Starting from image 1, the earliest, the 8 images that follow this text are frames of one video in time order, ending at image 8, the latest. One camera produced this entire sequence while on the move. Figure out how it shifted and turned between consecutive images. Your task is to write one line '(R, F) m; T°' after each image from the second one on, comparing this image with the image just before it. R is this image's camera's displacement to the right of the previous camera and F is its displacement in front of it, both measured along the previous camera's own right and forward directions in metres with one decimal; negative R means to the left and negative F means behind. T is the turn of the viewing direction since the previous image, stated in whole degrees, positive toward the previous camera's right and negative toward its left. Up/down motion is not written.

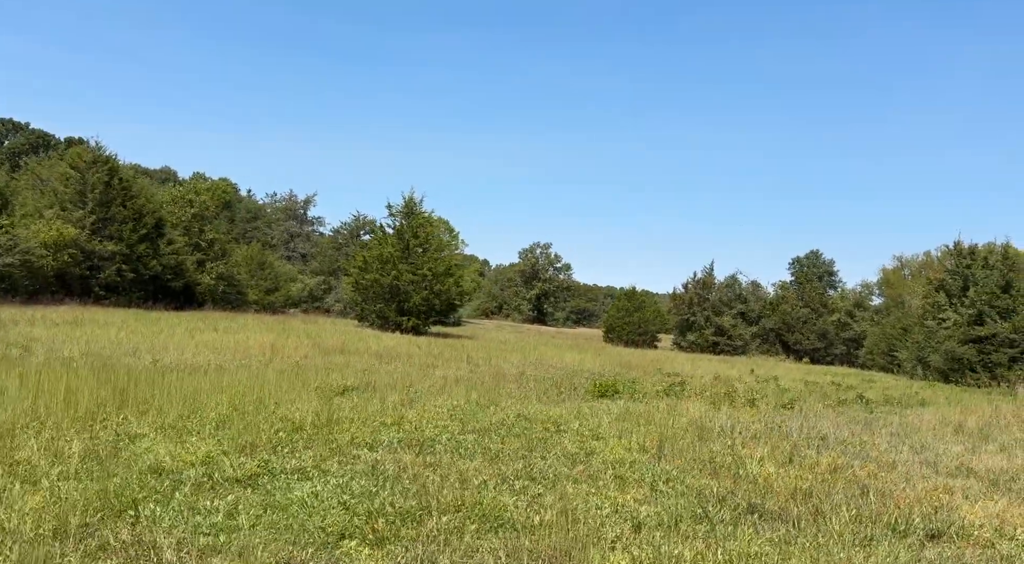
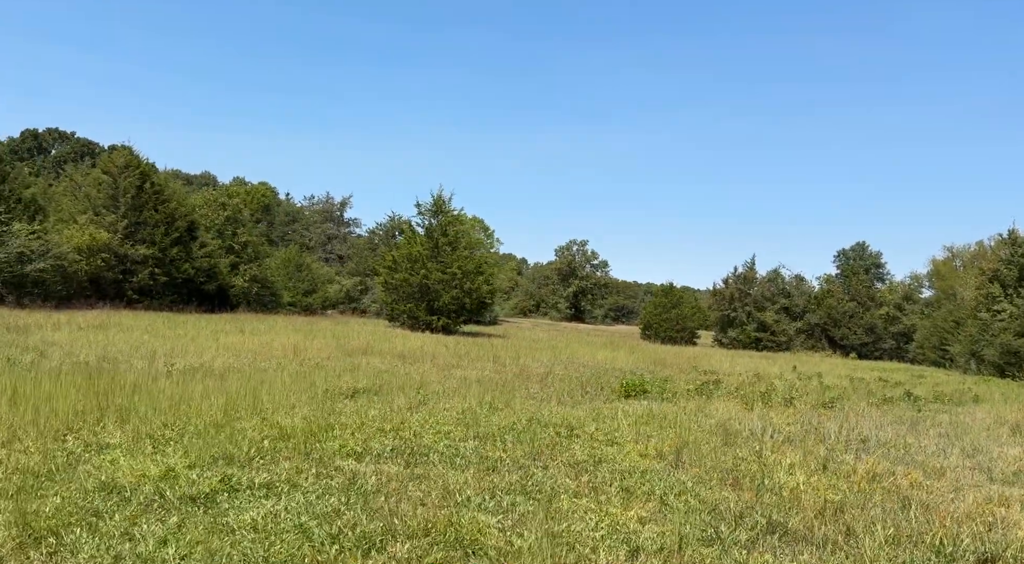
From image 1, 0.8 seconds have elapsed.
(+0.4, +0.6) m; -3°
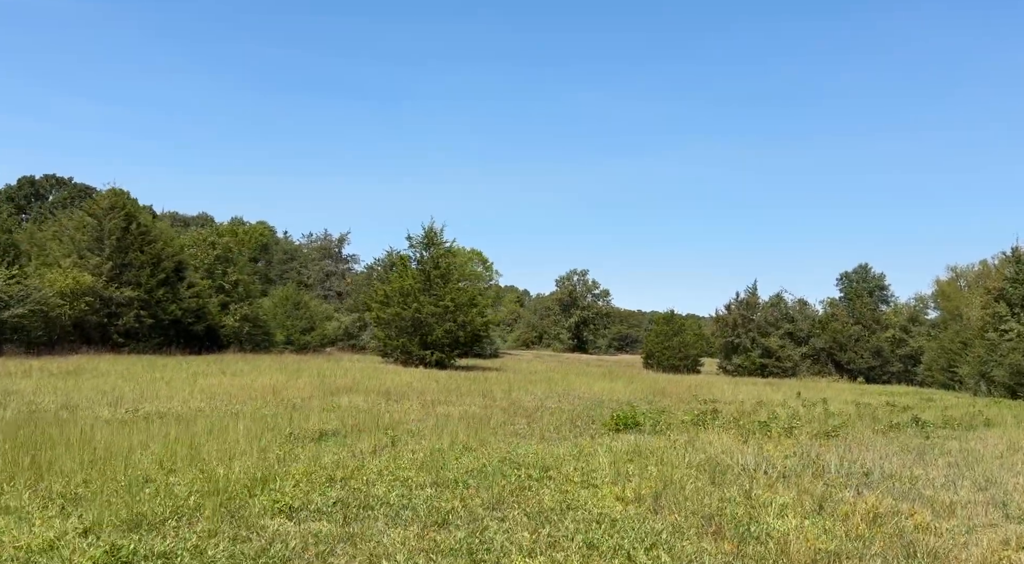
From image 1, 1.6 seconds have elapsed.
(+0.4, +0.6) m; 0°
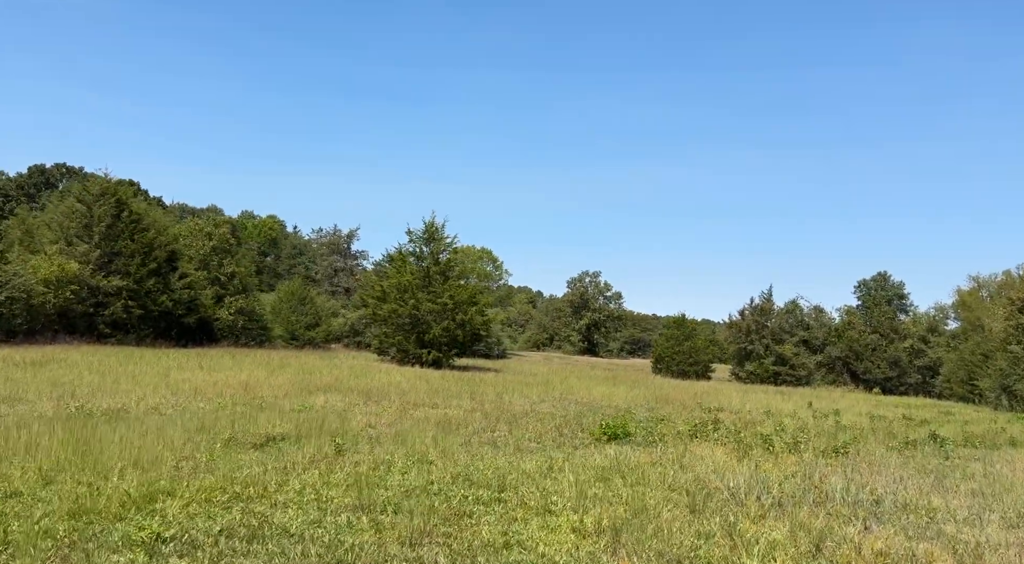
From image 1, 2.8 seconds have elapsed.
(+0.5, +1.1) m; -1°
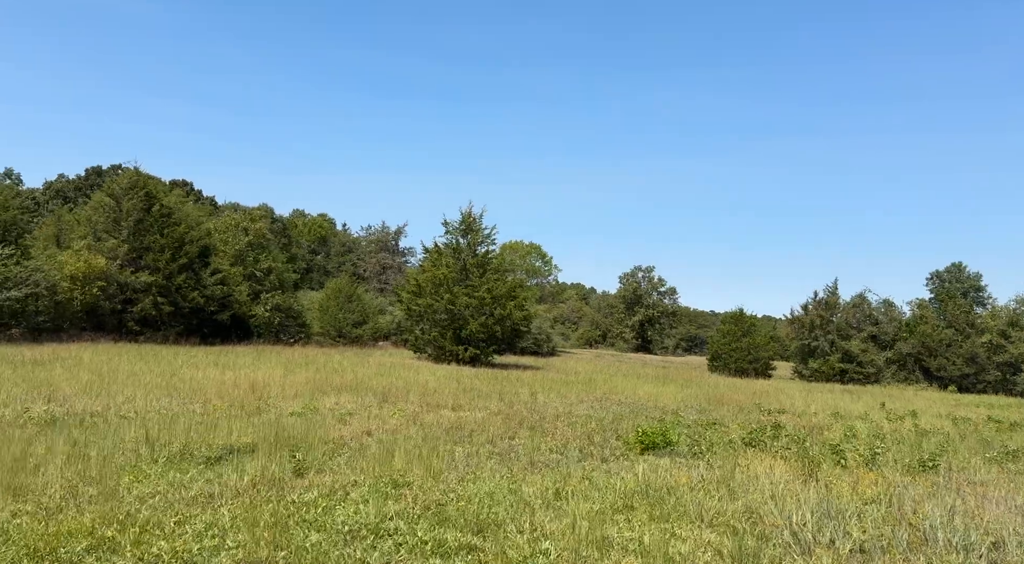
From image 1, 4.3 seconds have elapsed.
(+0.5, +1.8) m; -4°
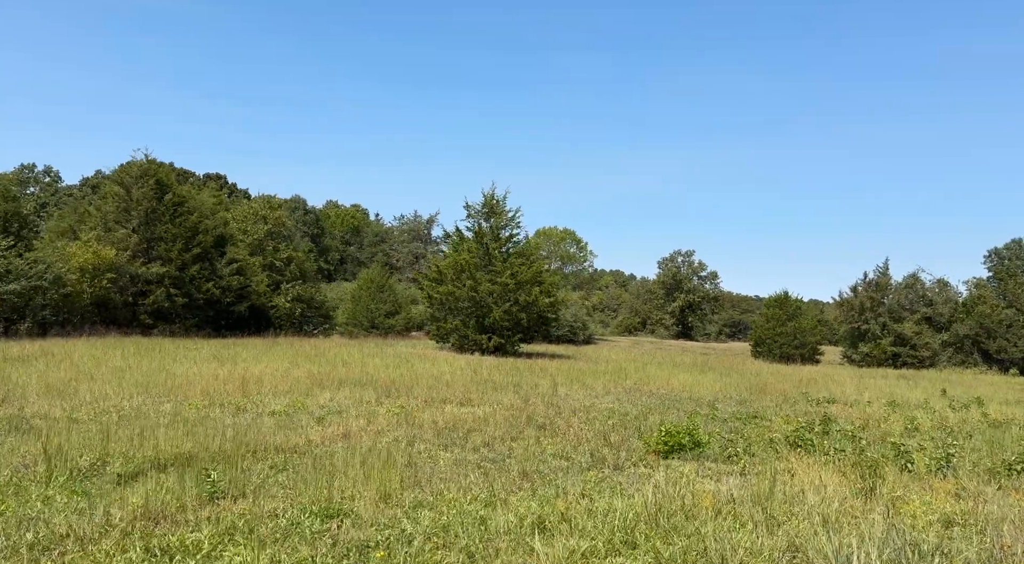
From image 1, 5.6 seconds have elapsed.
(+0.5, +1.6) m; -3°
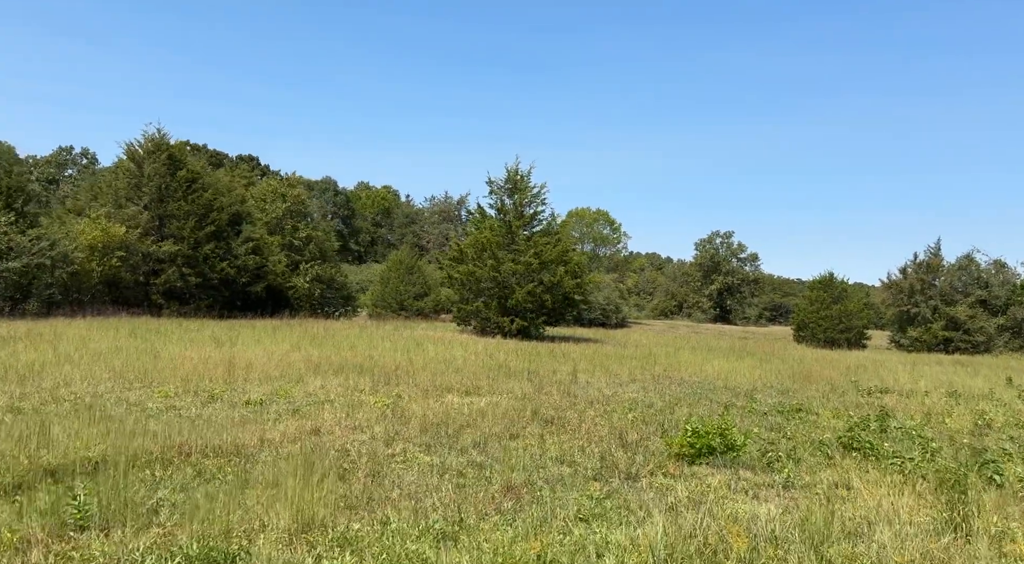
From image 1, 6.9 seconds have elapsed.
(+0.4, +1.5) m; -3°
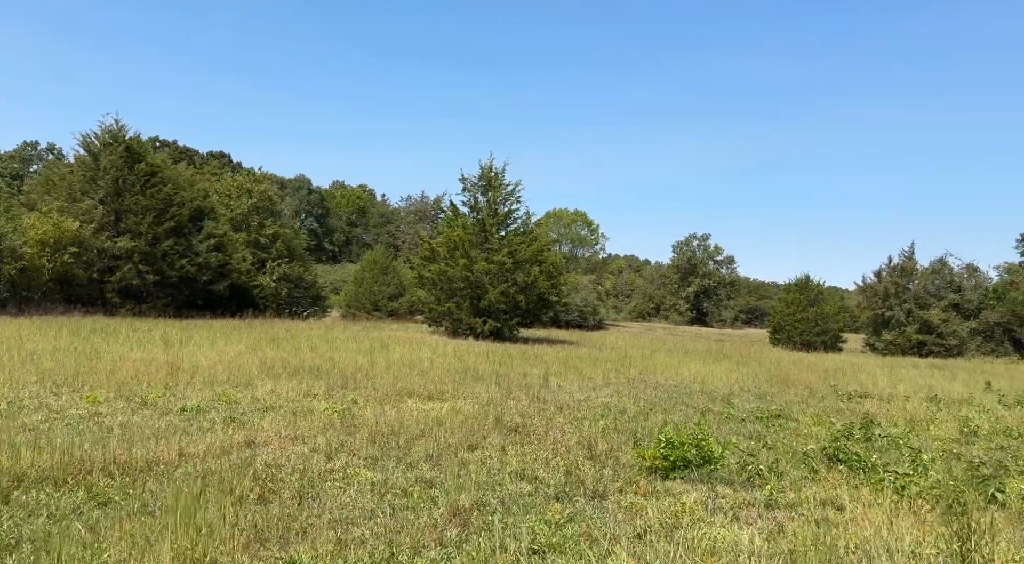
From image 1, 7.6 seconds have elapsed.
(+0.2, +0.7) m; +2°
